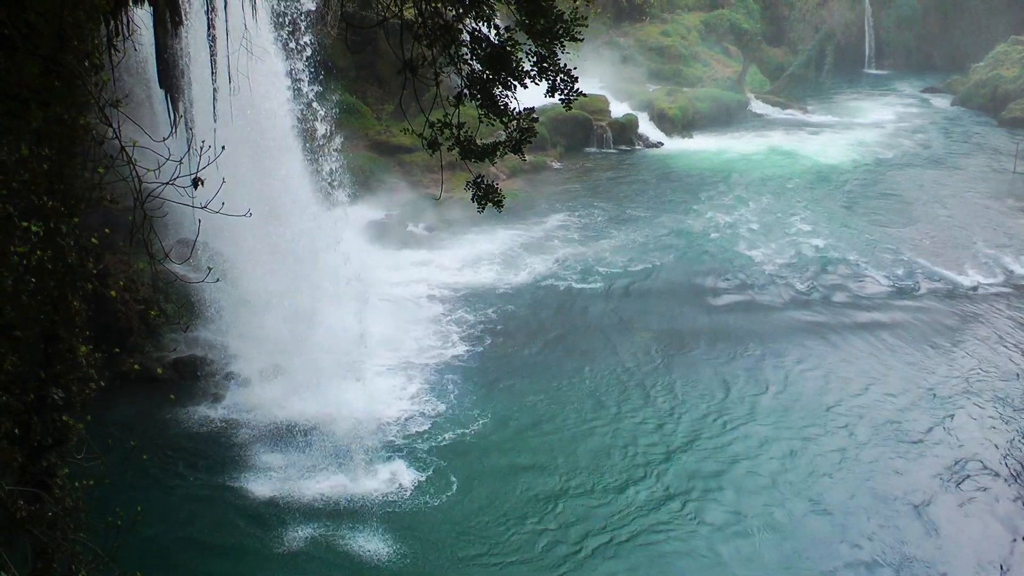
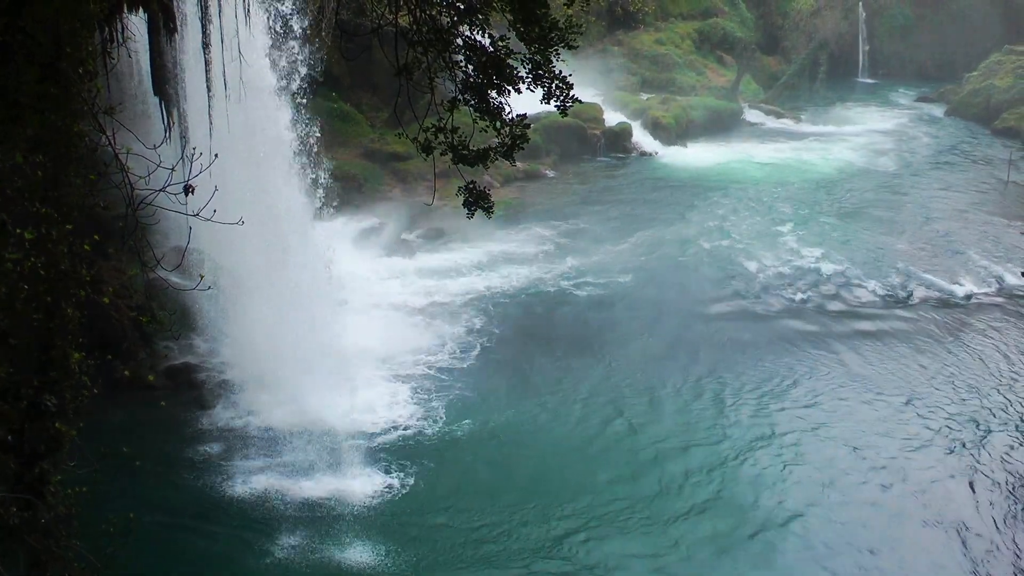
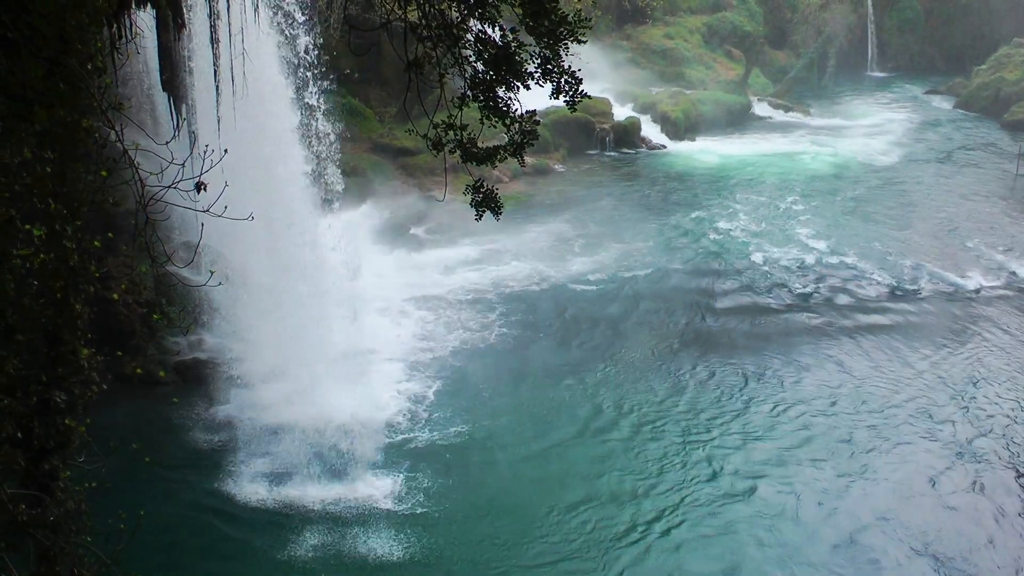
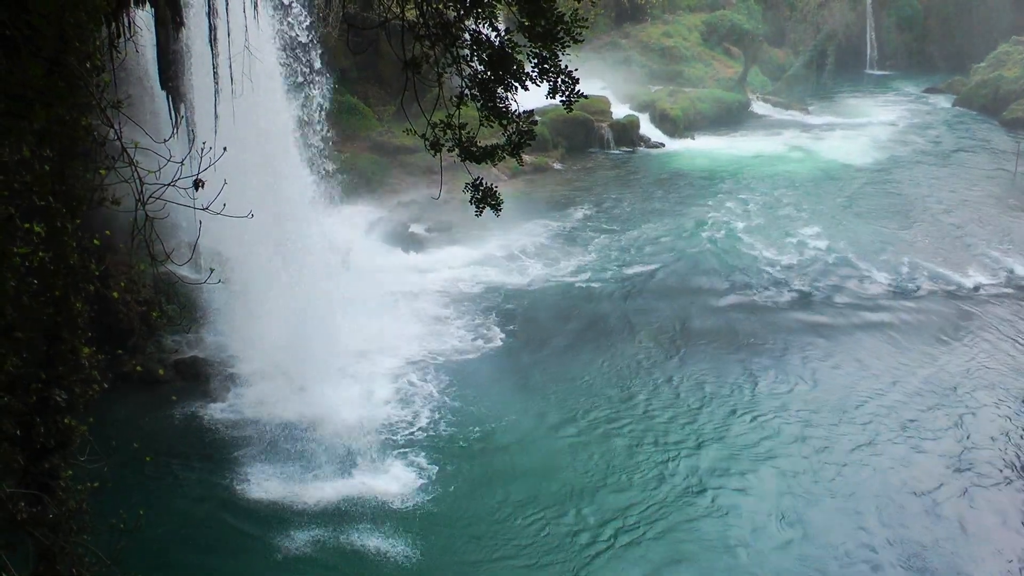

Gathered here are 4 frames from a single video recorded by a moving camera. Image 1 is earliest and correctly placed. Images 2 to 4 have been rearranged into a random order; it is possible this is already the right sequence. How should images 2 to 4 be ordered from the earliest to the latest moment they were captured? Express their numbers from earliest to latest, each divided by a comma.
4, 3, 2
